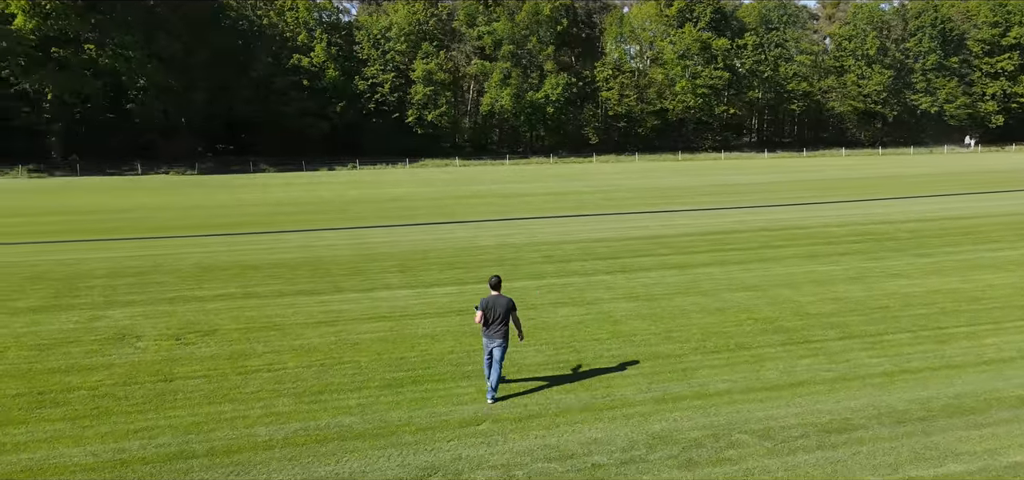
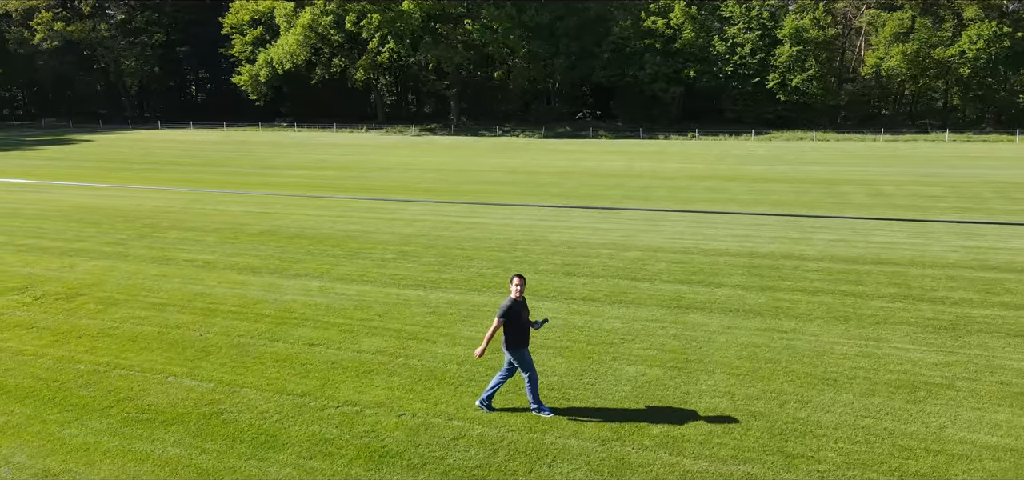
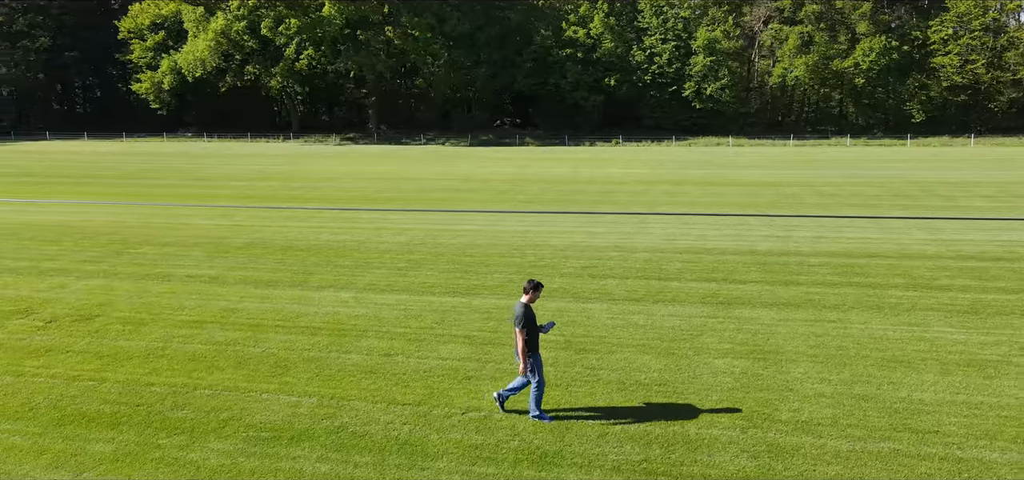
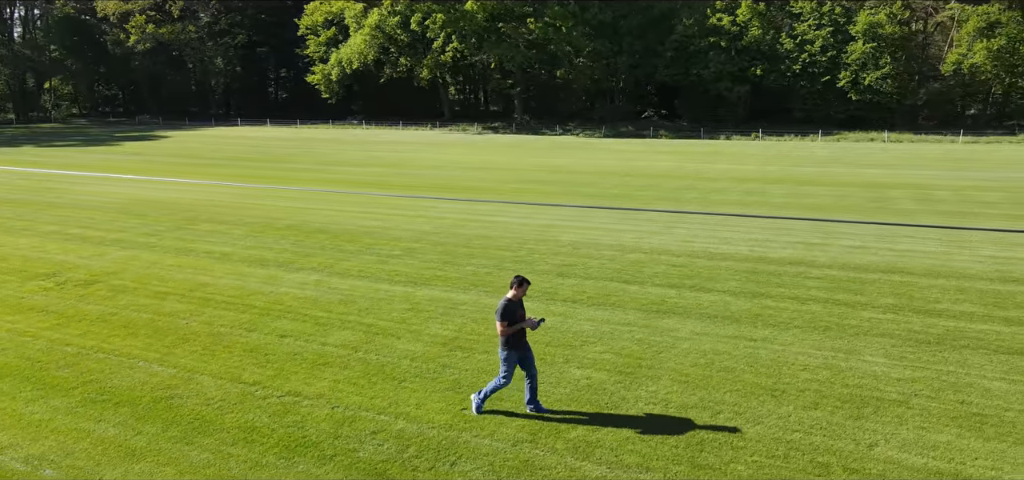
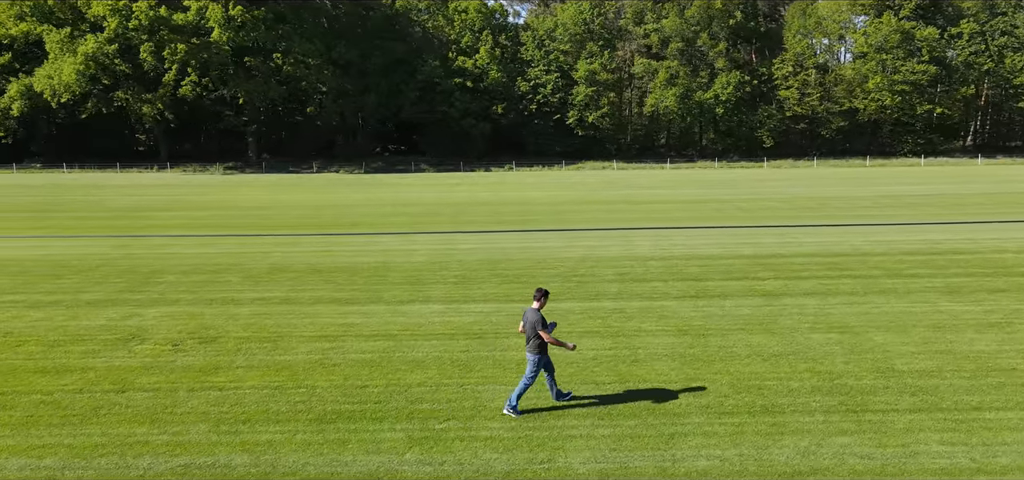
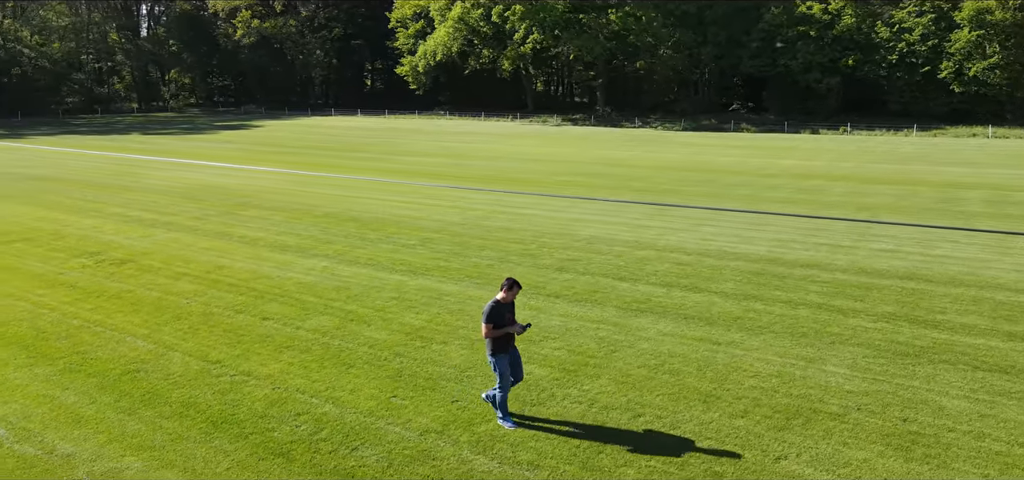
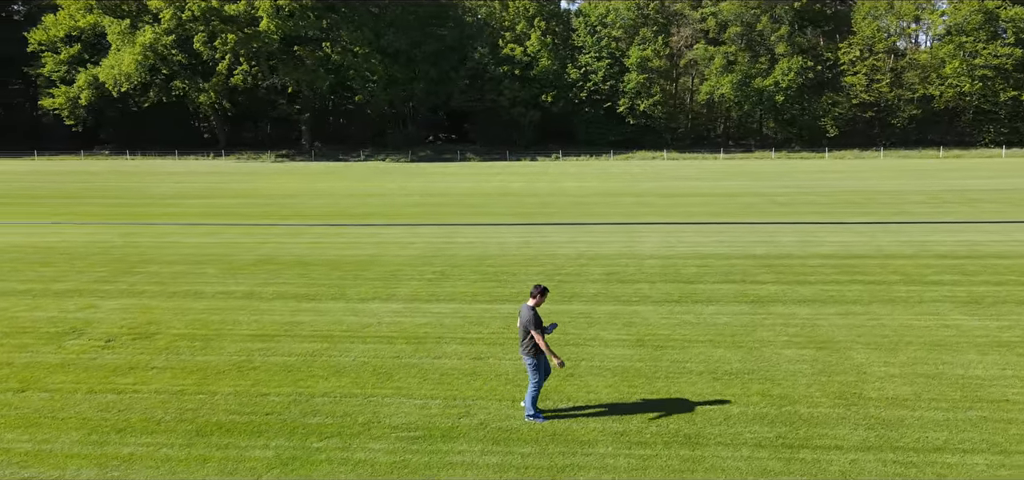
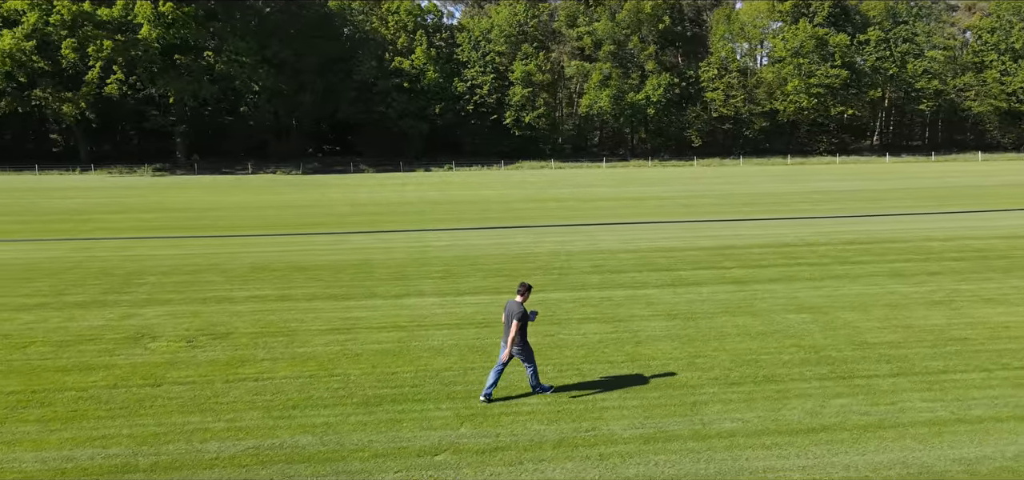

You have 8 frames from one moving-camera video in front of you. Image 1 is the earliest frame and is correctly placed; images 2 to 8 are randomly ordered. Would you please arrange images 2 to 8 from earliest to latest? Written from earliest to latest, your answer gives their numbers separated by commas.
8, 5, 7, 3, 2, 4, 6
